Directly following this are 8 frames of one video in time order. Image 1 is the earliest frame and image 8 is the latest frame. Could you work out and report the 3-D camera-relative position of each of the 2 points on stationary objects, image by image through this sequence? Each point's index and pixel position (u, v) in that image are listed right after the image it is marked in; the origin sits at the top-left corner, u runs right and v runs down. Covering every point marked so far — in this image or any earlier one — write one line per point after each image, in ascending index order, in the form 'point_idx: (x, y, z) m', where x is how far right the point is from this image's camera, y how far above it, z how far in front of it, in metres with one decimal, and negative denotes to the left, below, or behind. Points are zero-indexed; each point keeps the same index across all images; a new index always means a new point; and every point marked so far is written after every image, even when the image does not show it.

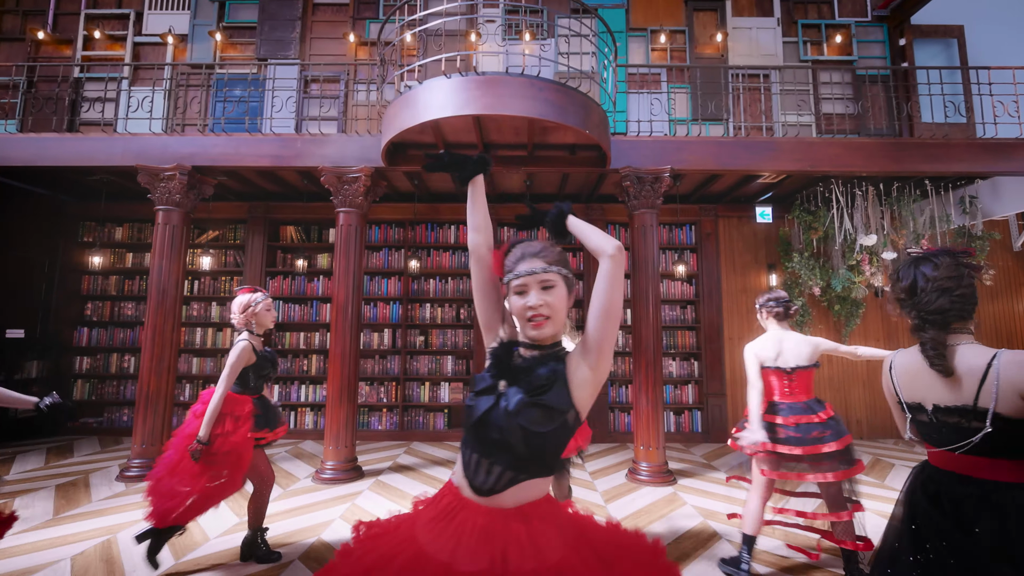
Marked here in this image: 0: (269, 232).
0: (-3.0, +0.7, +5.5) m
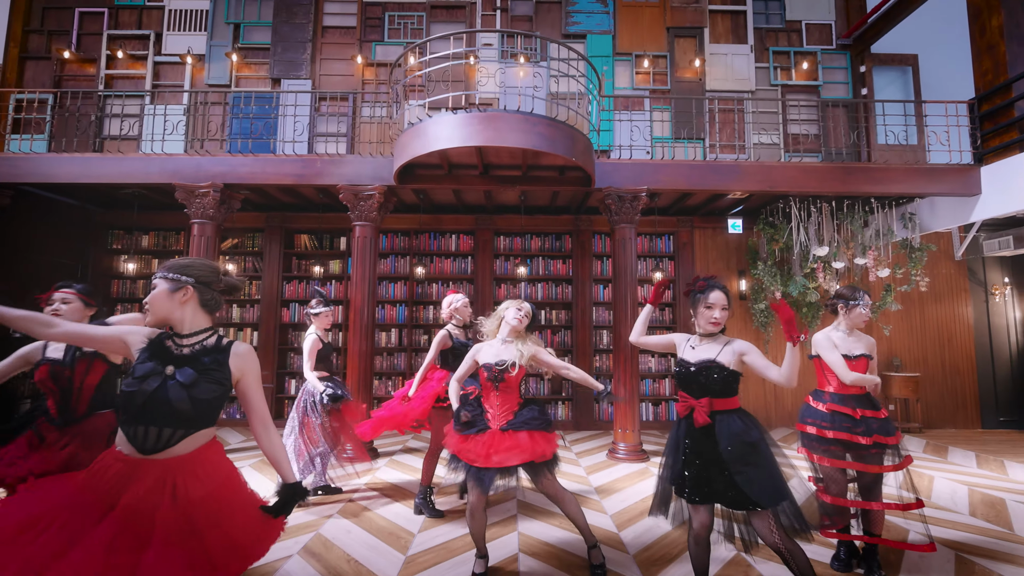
0: (-3.1, +0.6, +6.0) m
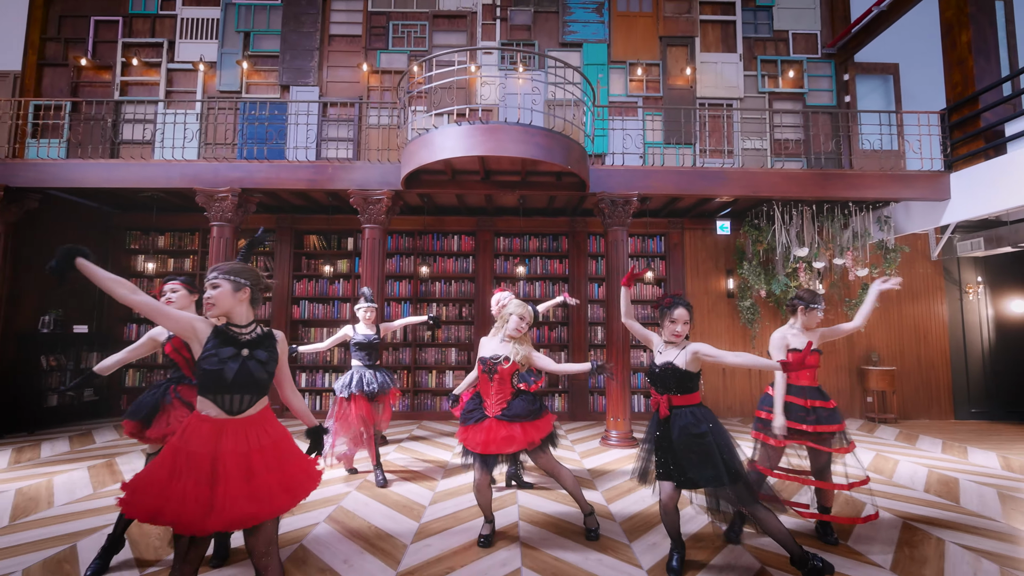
0: (-3.1, +0.7, +6.3) m
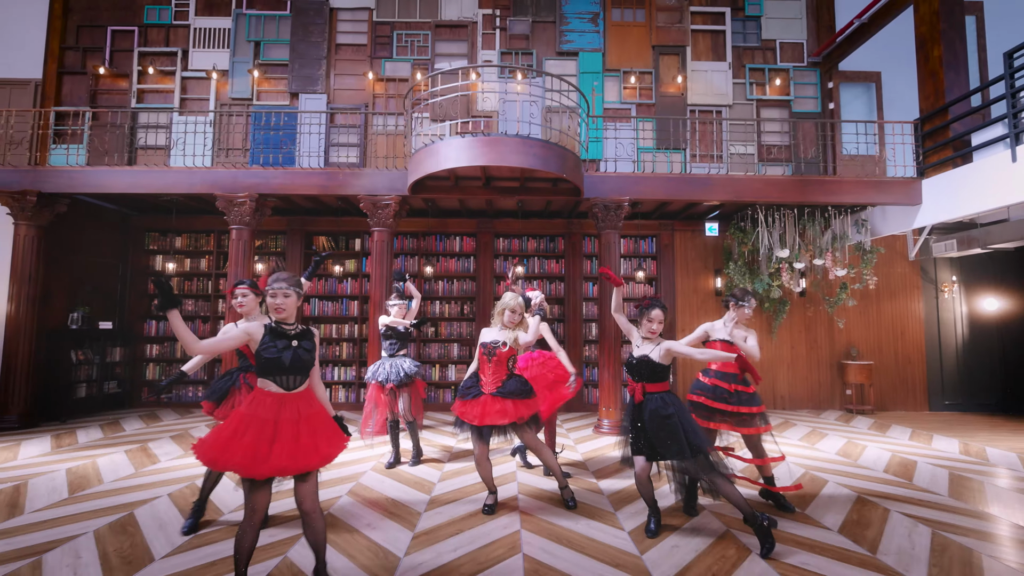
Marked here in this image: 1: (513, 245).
0: (-3.1, +0.7, +6.7) m
1: (0.0, +0.7, +6.9) m
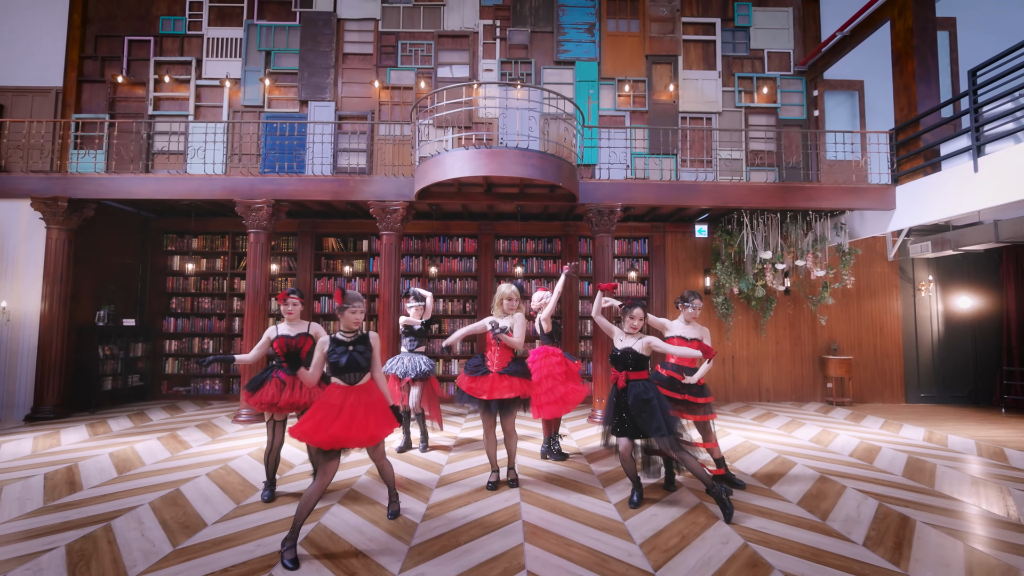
0: (-3.1, +0.7, +7.1) m
1: (0.0, +0.7, +7.3) m
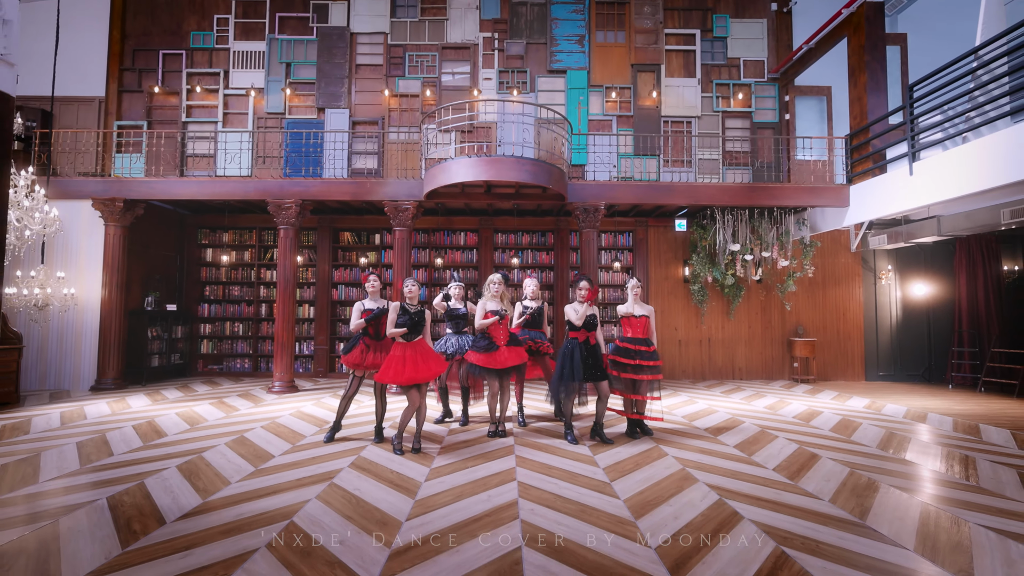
0: (-3.1, +0.9, +7.9) m
1: (0.0, +0.9, +8.1) m
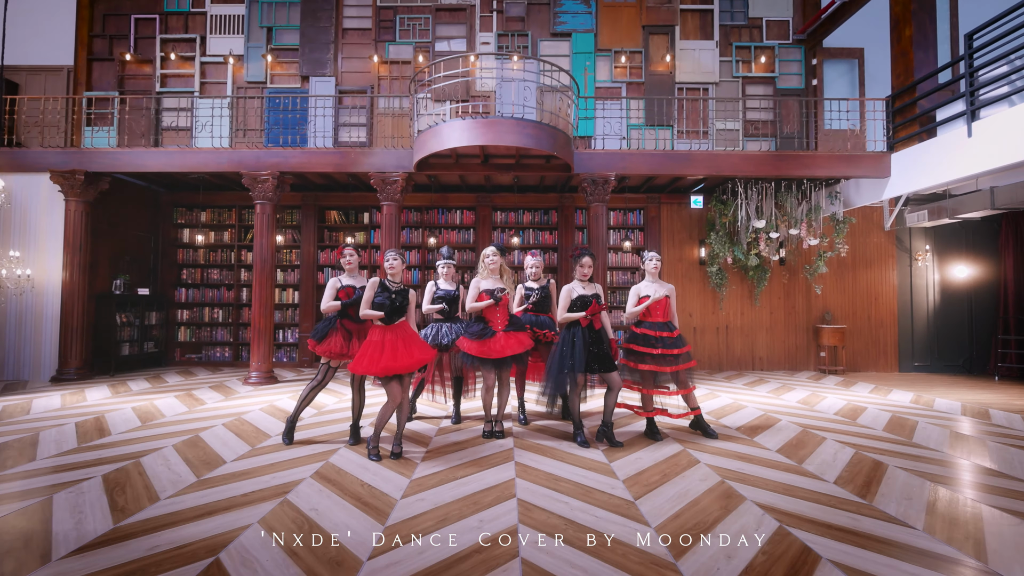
0: (-3.1, +1.2, +7.2) m
1: (0.0, +1.2, +7.4) m
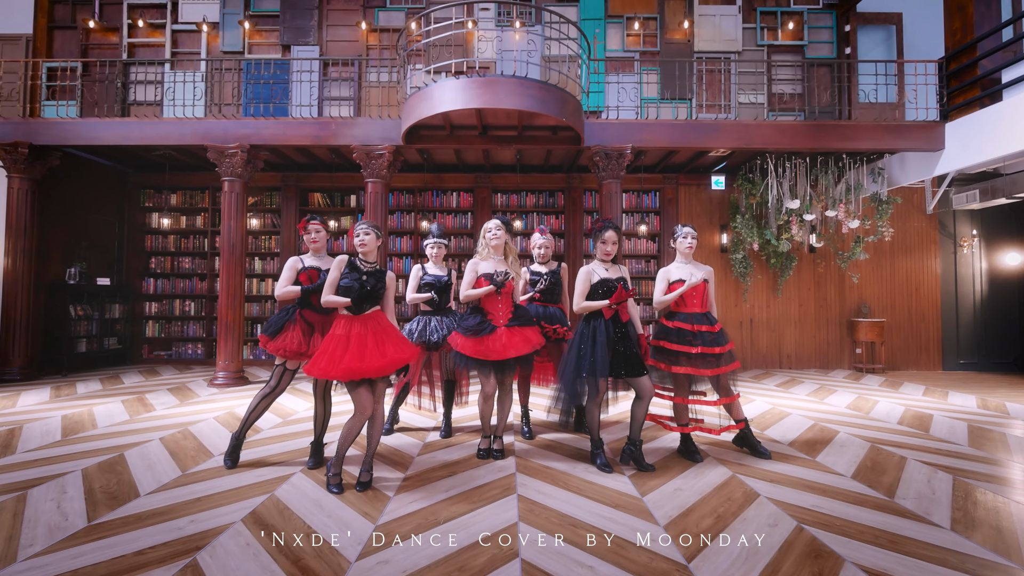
0: (-3.1, +1.3, +6.5) m
1: (0.0, +1.3, +6.7) m
